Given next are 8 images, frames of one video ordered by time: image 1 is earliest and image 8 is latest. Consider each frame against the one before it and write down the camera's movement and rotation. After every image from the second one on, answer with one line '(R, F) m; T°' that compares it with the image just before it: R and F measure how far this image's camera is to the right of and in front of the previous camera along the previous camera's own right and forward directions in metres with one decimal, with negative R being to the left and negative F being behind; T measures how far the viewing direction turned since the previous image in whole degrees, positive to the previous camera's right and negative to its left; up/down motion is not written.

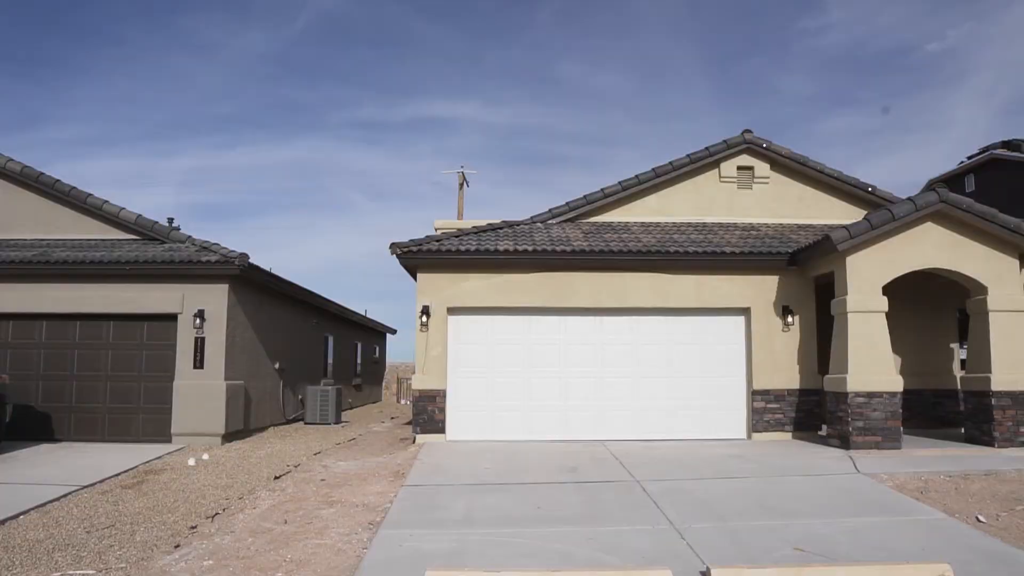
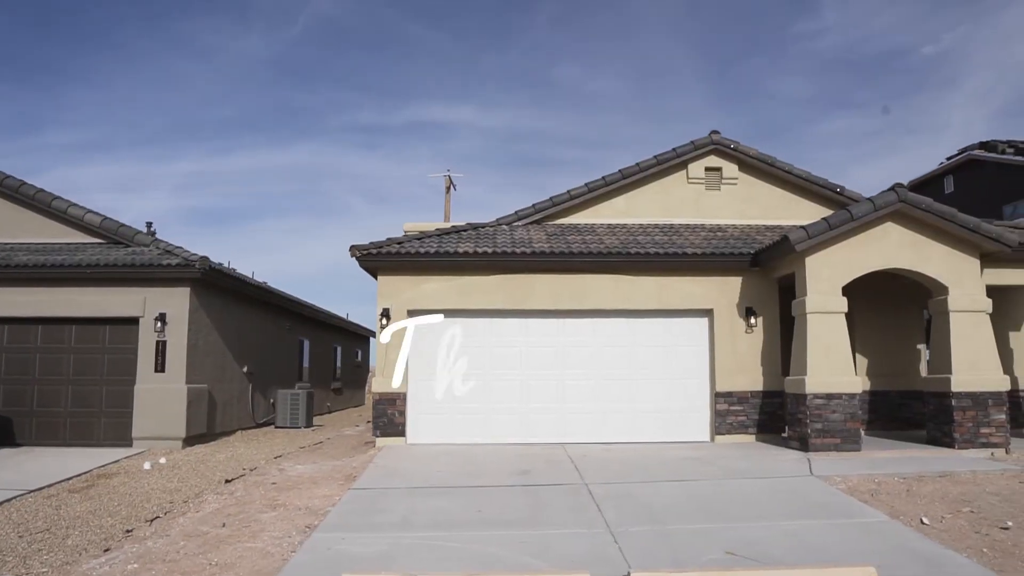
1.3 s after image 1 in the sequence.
(+0.7, +0.1) m; 0°
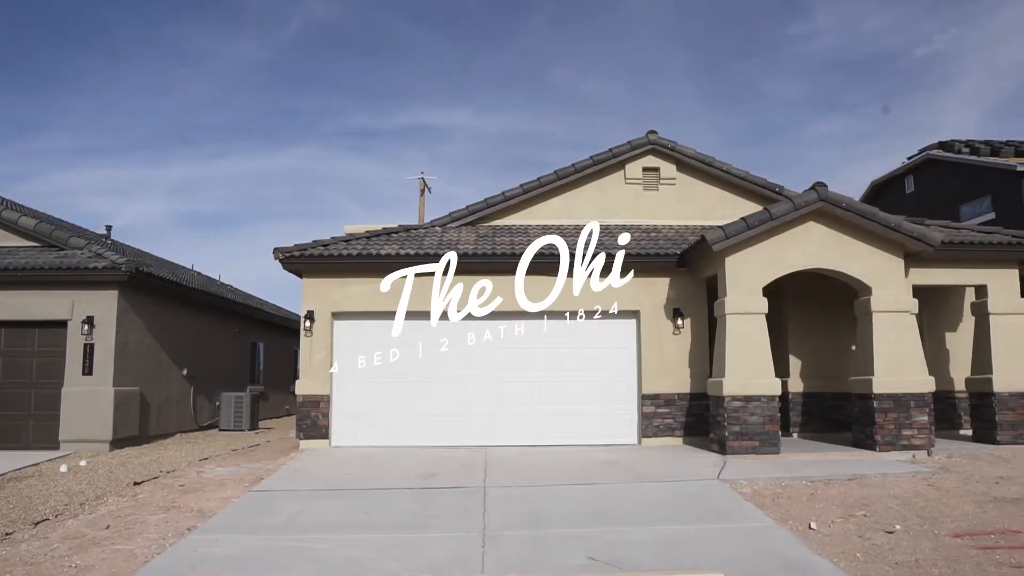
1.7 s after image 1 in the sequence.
(+1.4, +0.1) m; 0°
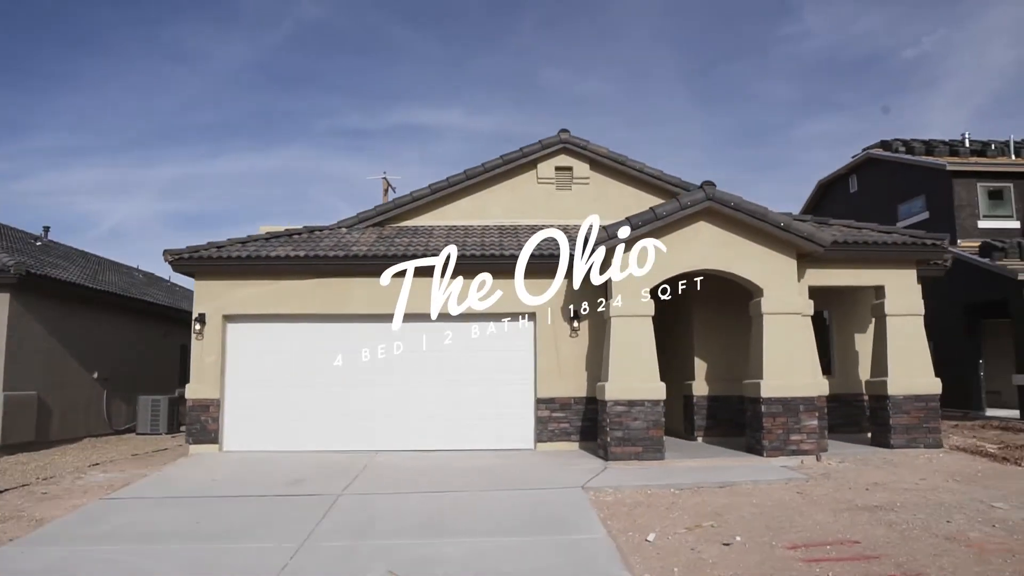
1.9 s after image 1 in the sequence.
(+1.9, +0.2) m; 0°
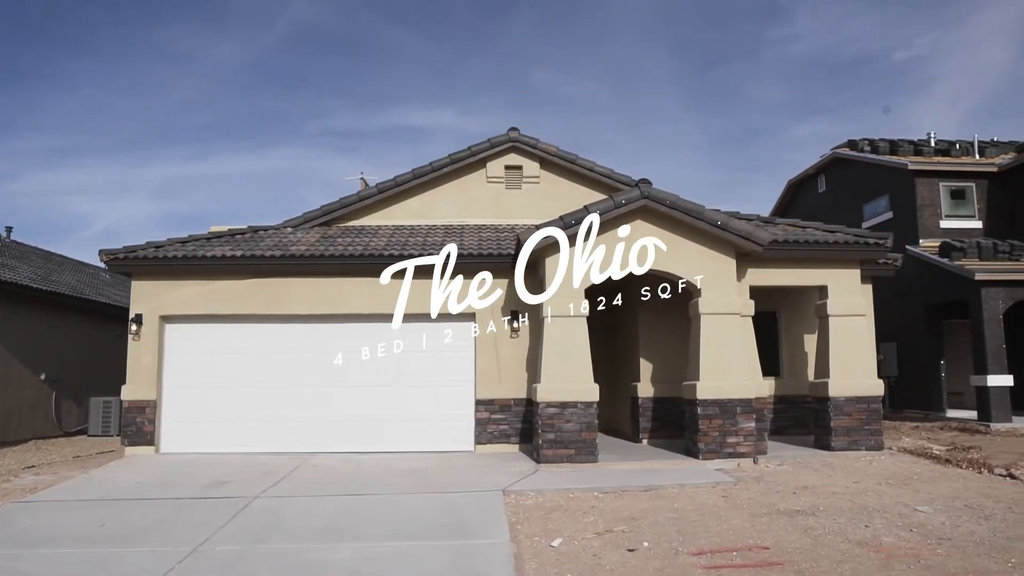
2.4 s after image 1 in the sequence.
(+1.0, +0.2) m; 0°
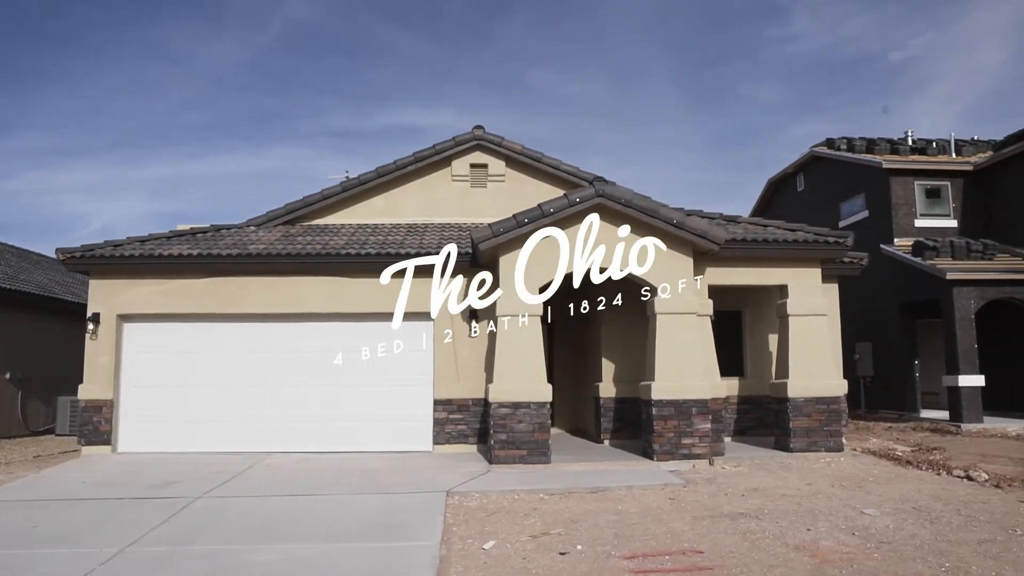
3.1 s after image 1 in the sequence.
(+0.7, +0.1) m; 0°
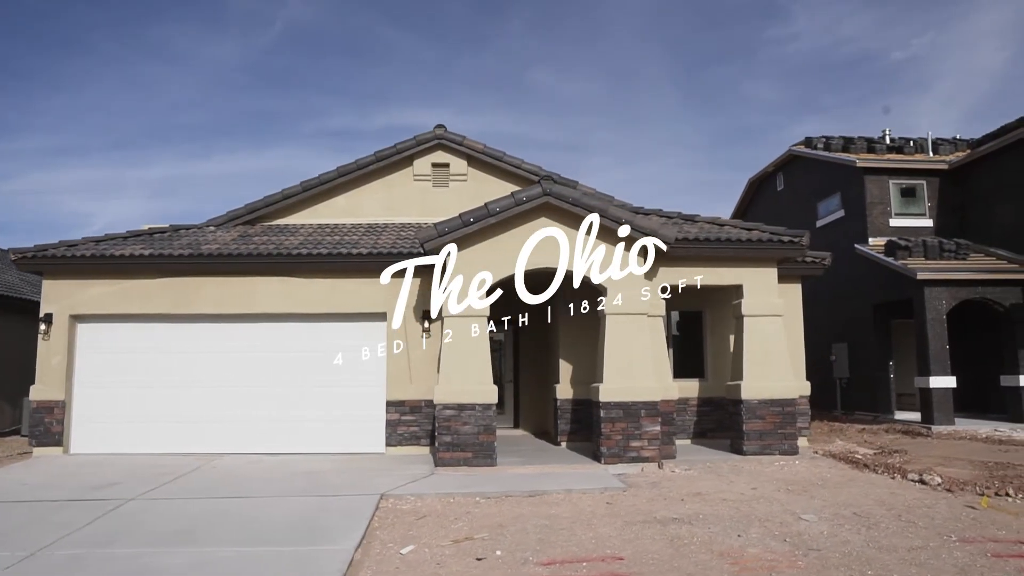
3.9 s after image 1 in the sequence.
(+0.9, +0.1) m; -1°
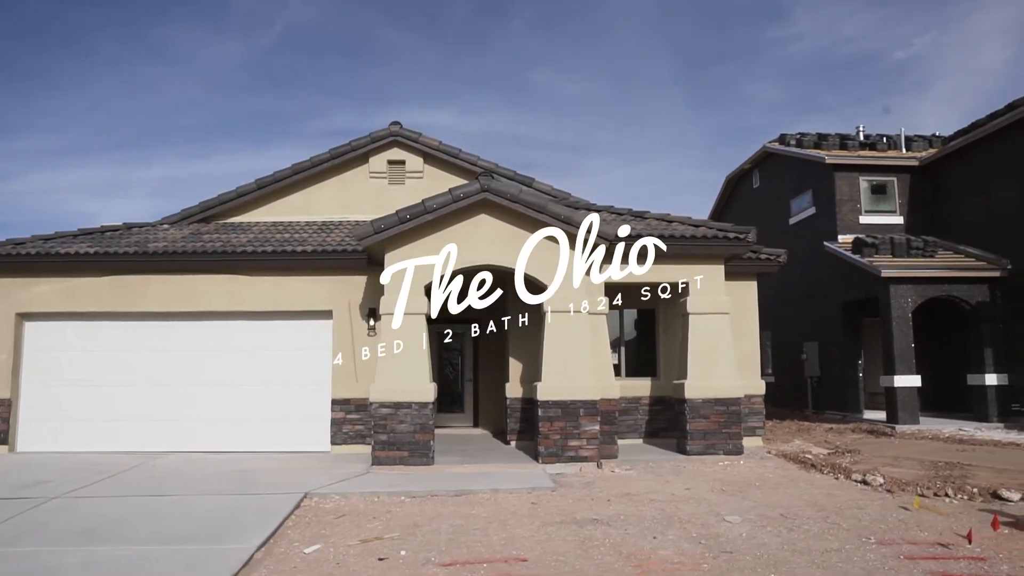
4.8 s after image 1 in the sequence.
(+1.0, +0.1) m; -1°
